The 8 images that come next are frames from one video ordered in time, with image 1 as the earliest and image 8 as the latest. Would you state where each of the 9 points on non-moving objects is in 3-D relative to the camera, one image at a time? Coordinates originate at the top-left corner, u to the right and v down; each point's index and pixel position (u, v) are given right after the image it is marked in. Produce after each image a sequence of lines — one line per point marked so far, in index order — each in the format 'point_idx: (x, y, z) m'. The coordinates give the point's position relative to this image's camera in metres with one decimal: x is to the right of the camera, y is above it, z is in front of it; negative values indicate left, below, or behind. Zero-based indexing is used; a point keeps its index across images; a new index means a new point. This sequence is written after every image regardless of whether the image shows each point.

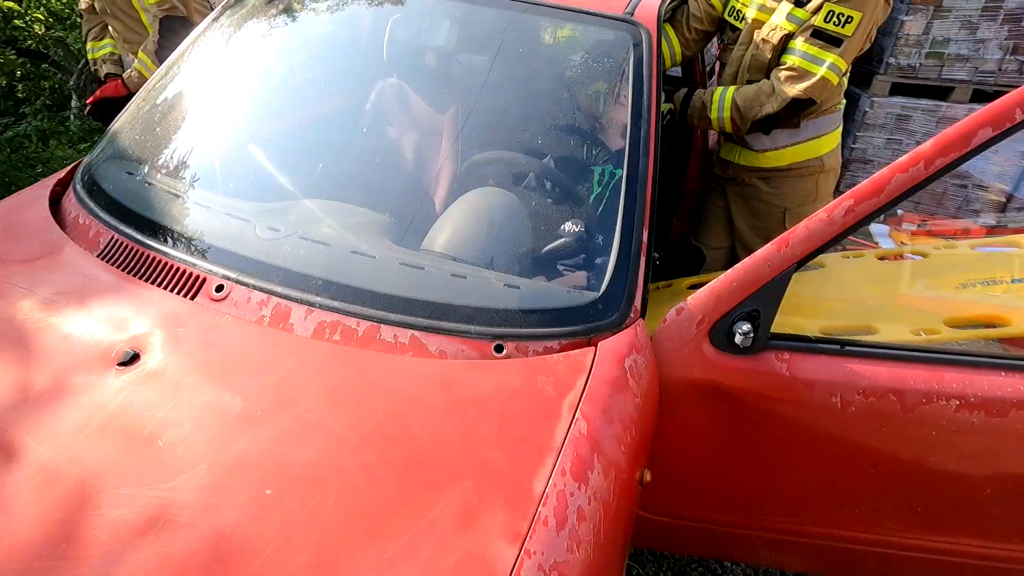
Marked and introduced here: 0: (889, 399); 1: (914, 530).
0: (+0.8, -0.2, +1.2) m
1: (+1.0, -0.6, +1.4) m
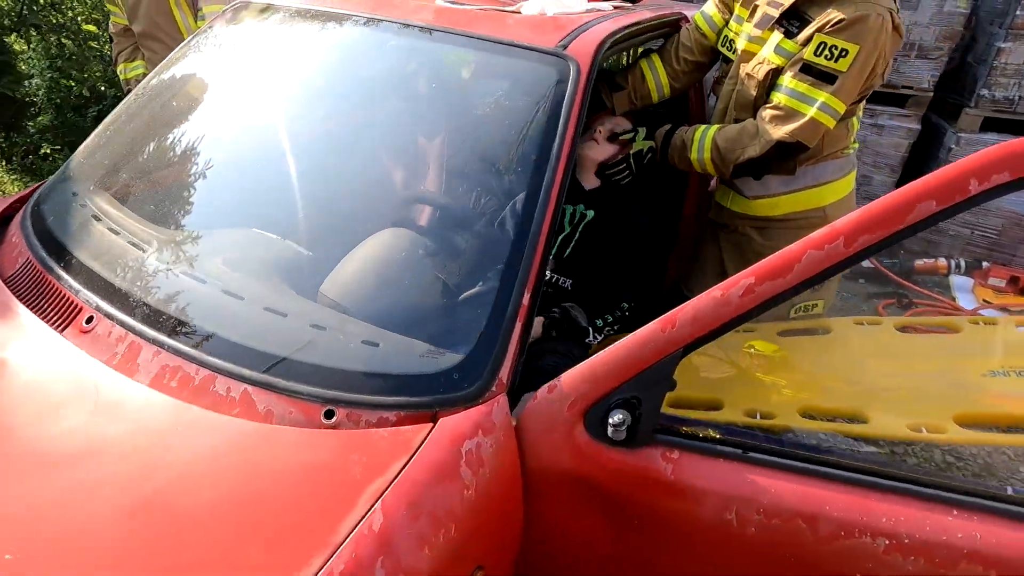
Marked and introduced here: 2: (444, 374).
0: (+0.5, -0.4, +1.0) m
1: (+0.7, -0.8, +1.1) m
2: (-0.1, -0.2, +1.1) m
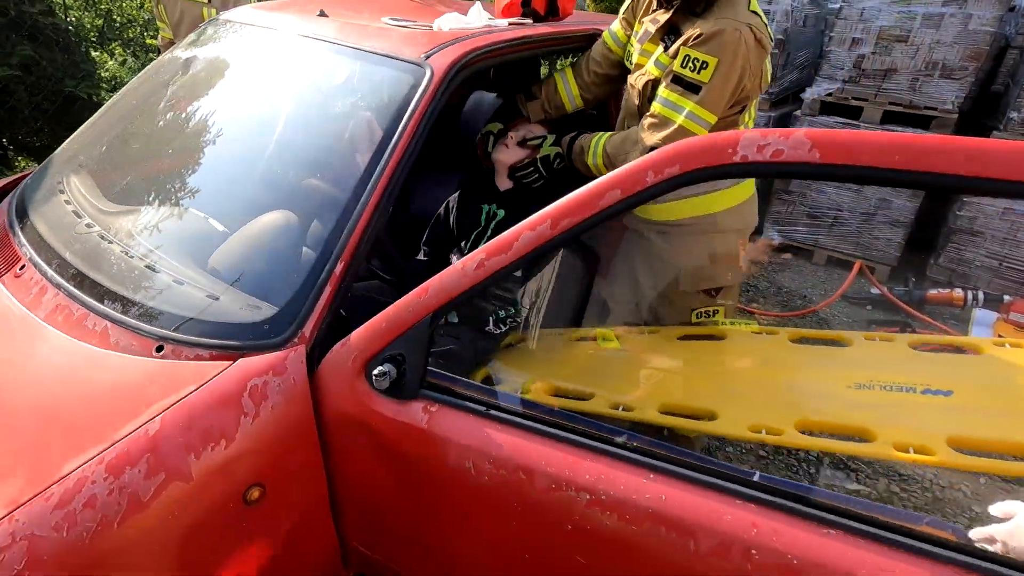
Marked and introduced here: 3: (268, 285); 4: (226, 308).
0: (0.0, -0.4, +1.1) m
1: (+0.2, -0.8, +1.2) m
2: (-0.6, -0.1, +1.3) m
3: (-0.6, 0.0, +1.4) m
4: (-0.7, 0.0, +1.3) m
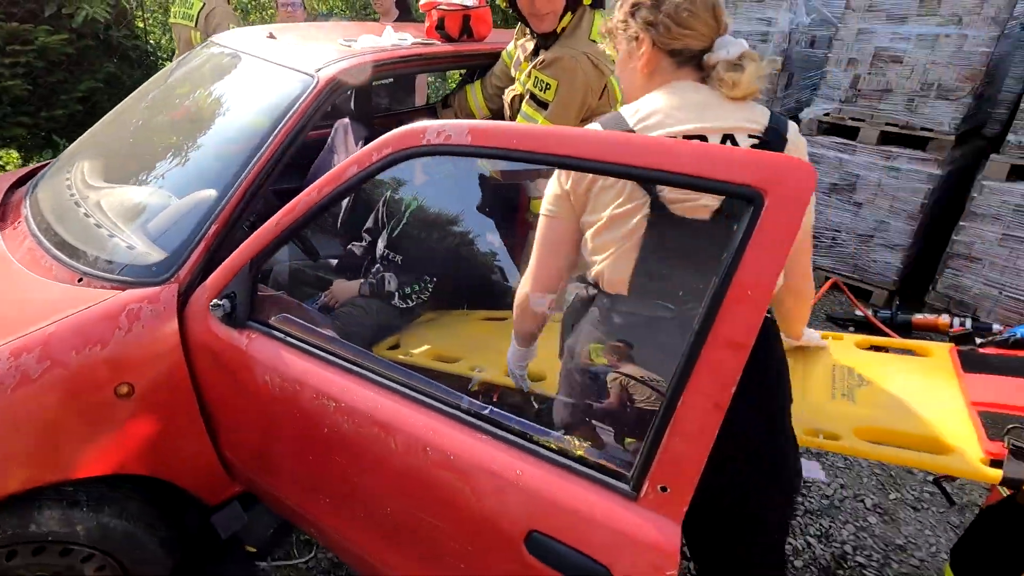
0: (-0.6, -0.3, +1.4) m
1: (-0.4, -0.7, +1.5) m
2: (-1.1, +0.1, +1.7) m
3: (-1.1, +0.2, +1.8) m
4: (-1.2, +0.1, +1.7) m
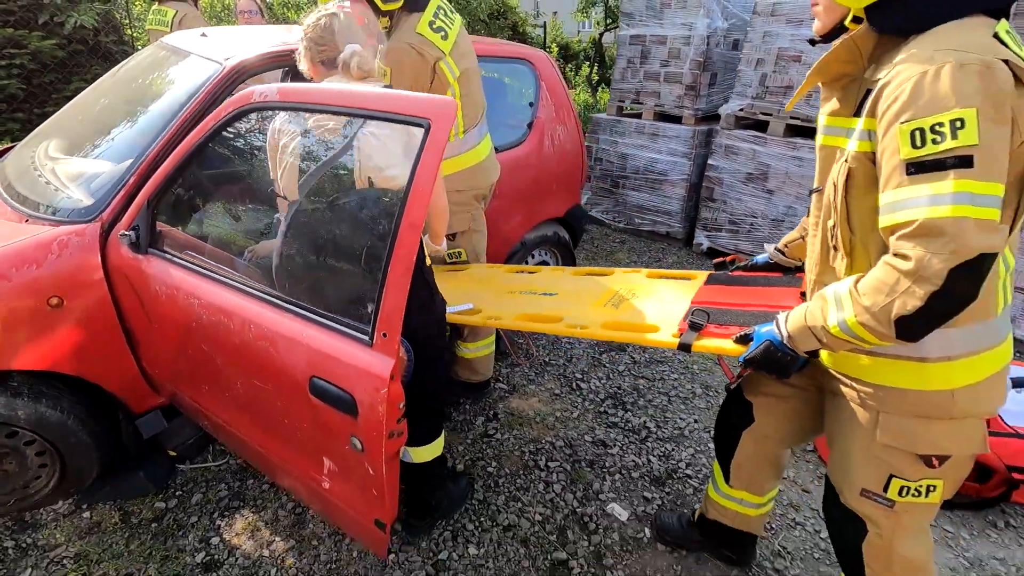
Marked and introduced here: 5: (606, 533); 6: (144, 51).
0: (-1.1, 0.0, +1.8) m
1: (-1.0, -0.4, +1.9) m
2: (-1.6, +0.3, +2.1) m
3: (-1.7, +0.4, +2.2) m
4: (-1.8, +0.3, +2.2) m
5: (+0.4, -1.0, +2.2) m
6: (-2.0, +1.3, +2.9) m
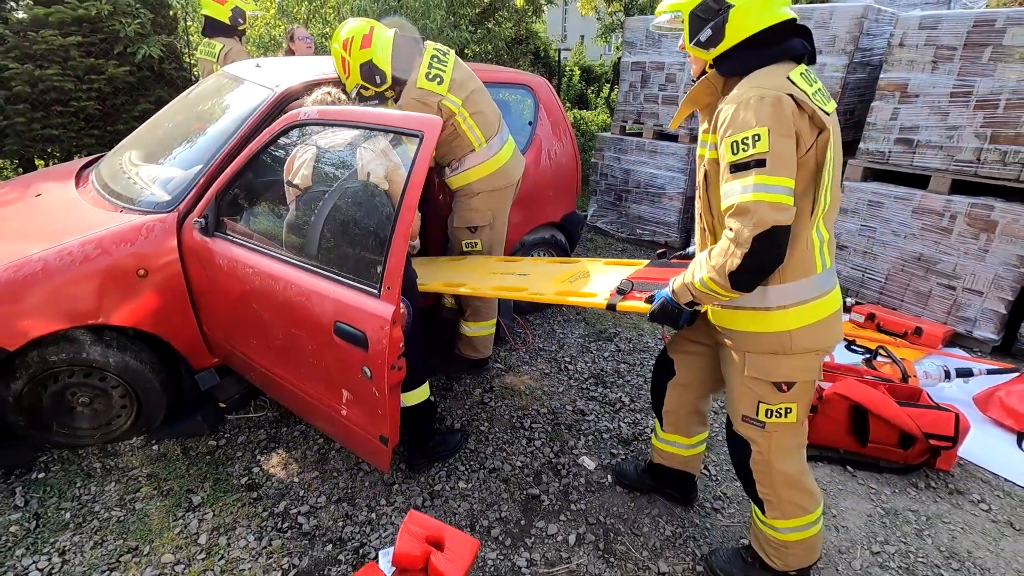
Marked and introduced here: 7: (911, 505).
0: (-1.2, +0.1, +2.4) m
1: (-1.1, -0.3, +2.4) m
2: (-1.7, +0.4, +2.7) m
3: (-1.8, +0.5, +2.8) m
4: (-1.8, +0.5, +2.8) m
5: (+0.3, -0.9, +2.7) m
6: (-2.0, +1.4, +3.6) m
7: (+1.9, -1.0, +2.6) m
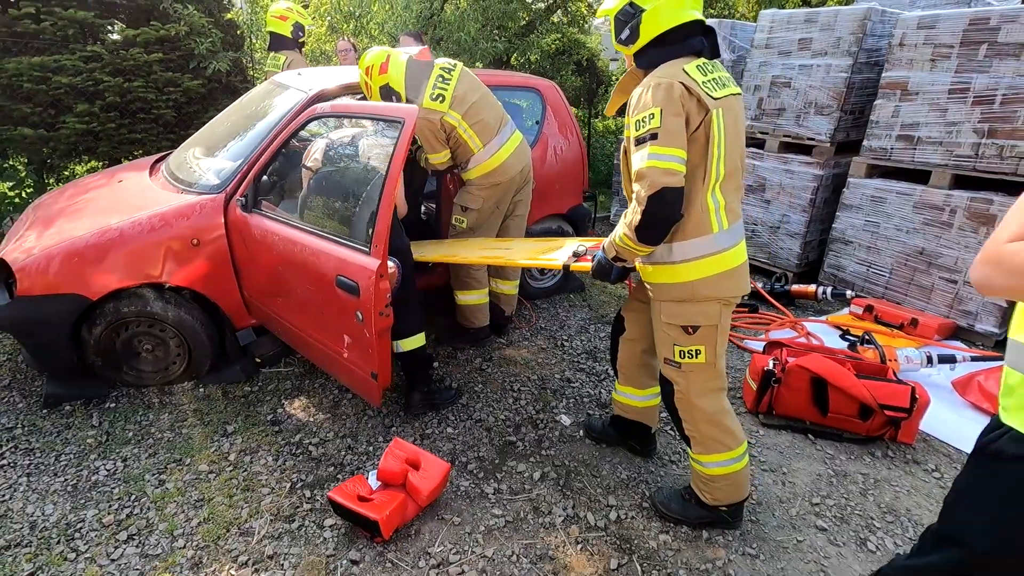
0: (-1.3, +0.3, +2.9) m
1: (-1.2, -0.1, +2.9) m
2: (-1.8, +0.6, +3.2) m
3: (-1.8, +0.7, +3.4) m
4: (-1.9, +0.7, +3.3) m
5: (+0.2, -0.8, +3.0) m
6: (-2.0, +1.6, +4.2) m
7: (+1.8, -0.9, +2.8) m
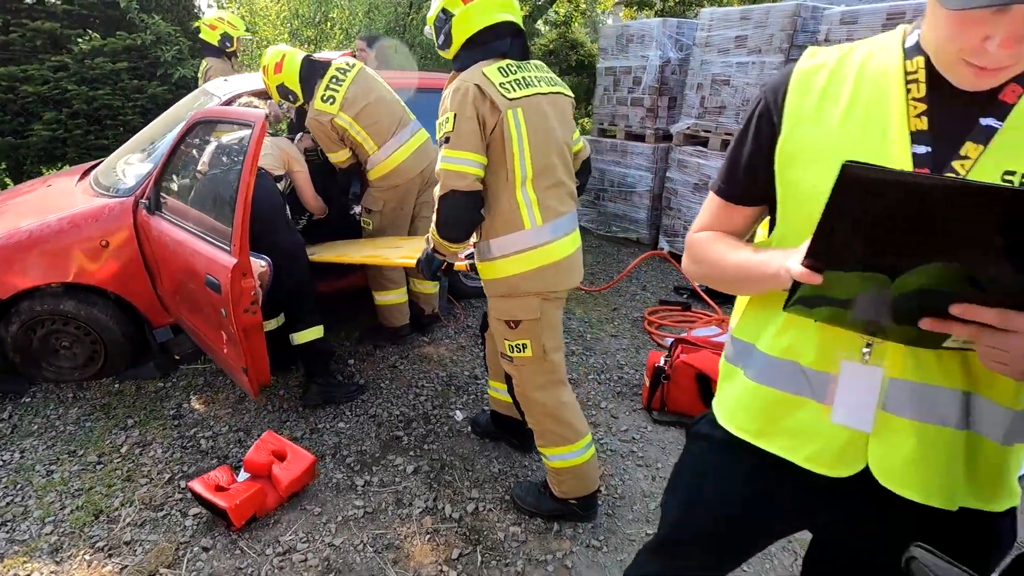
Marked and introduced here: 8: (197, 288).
0: (-1.9, +0.3, +3.0) m
1: (-1.8, -0.1, +3.0) m
2: (-2.4, +0.6, +3.4) m
3: (-2.4, +0.7, +3.5) m
4: (-2.5, +0.7, +3.5) m
5: (-0.4, -0.8, +3.1) m
6: (-2.5, +1.6, +4.3) m
7: (+1.2, -0.9, +2.8) m
8: (-1.6, 0.0, +2.7) m
